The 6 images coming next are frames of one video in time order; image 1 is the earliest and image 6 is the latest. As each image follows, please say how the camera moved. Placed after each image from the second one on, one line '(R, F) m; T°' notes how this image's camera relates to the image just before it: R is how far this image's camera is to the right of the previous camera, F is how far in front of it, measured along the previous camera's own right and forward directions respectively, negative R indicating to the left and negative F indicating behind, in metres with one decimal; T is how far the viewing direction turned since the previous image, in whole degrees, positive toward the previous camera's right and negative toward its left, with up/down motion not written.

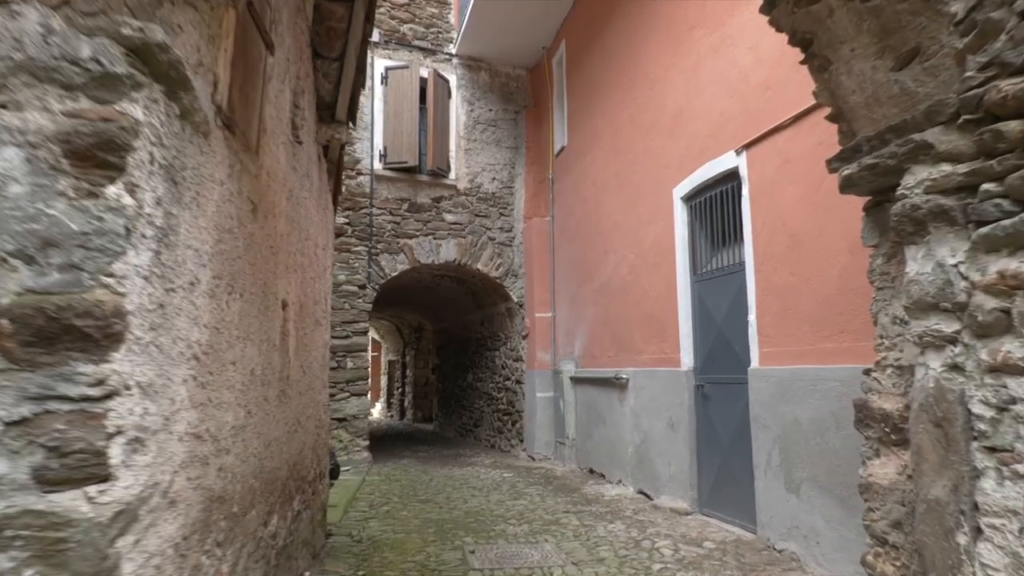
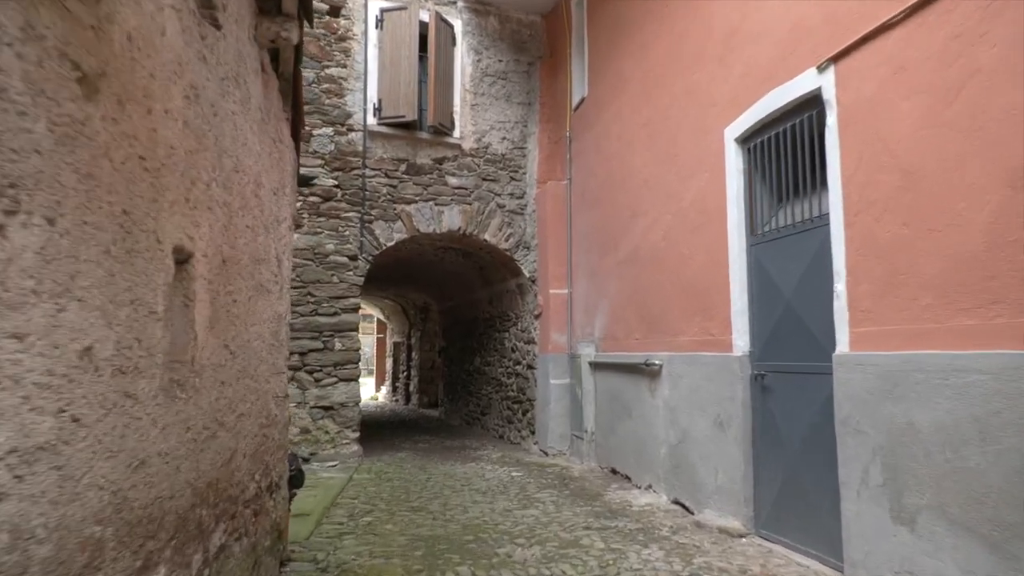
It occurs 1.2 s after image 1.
(0.0, +0.8) m; -1°
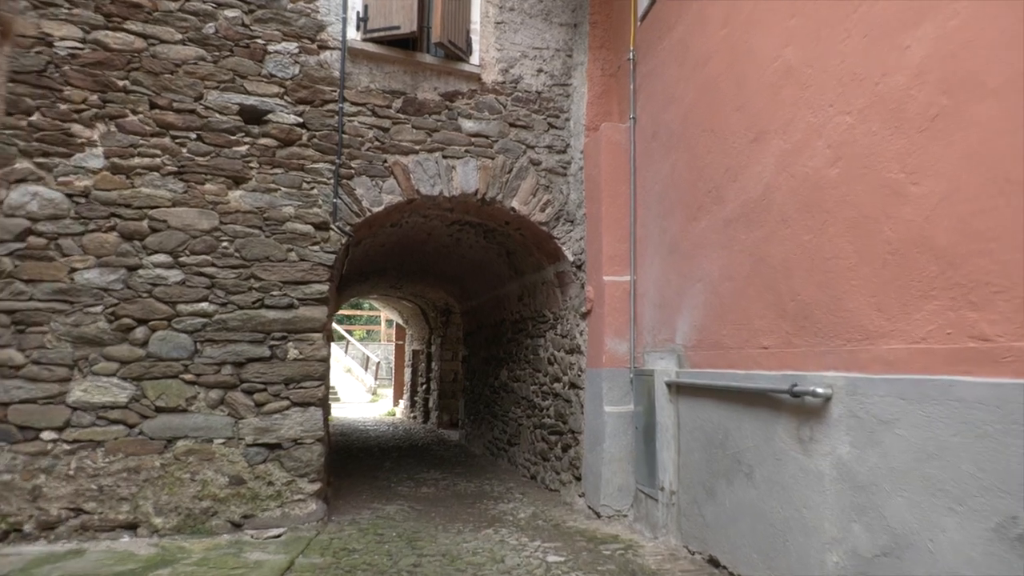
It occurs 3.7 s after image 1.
(0.0, +1.8) m; -3°
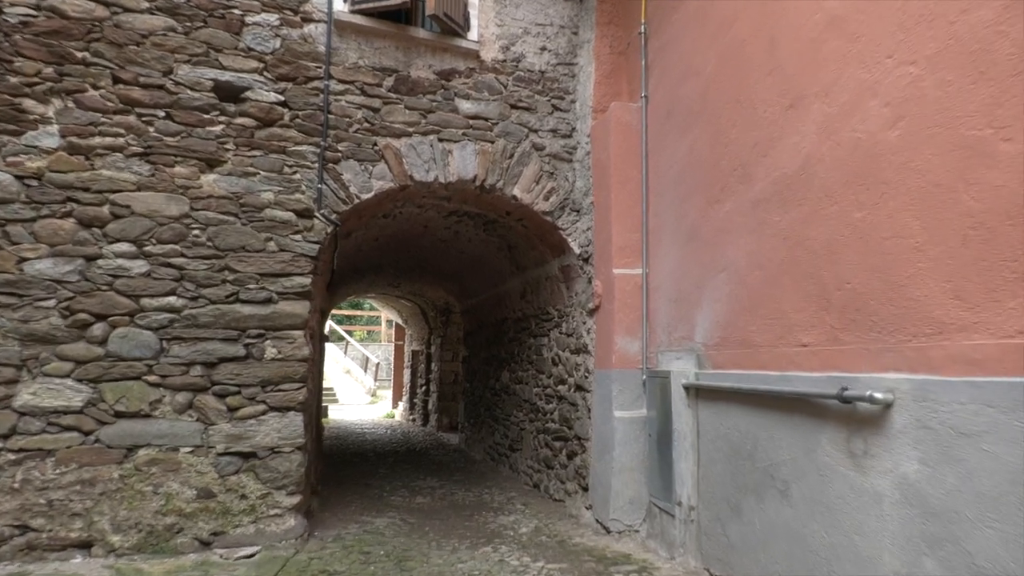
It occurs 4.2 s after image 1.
(0.0, +0.4) m; 0°
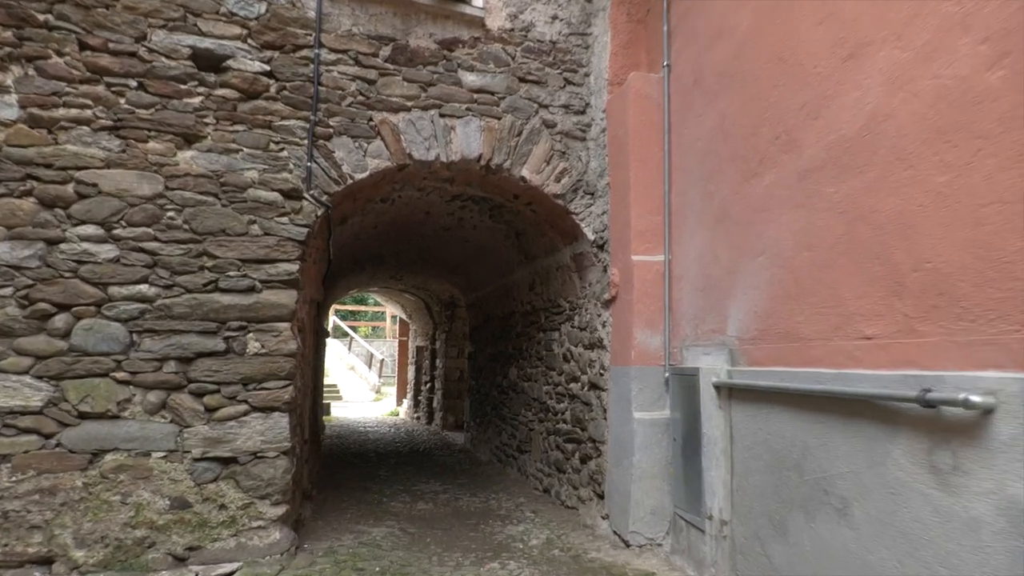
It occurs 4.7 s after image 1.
(0.0, +0.3) m; -1°
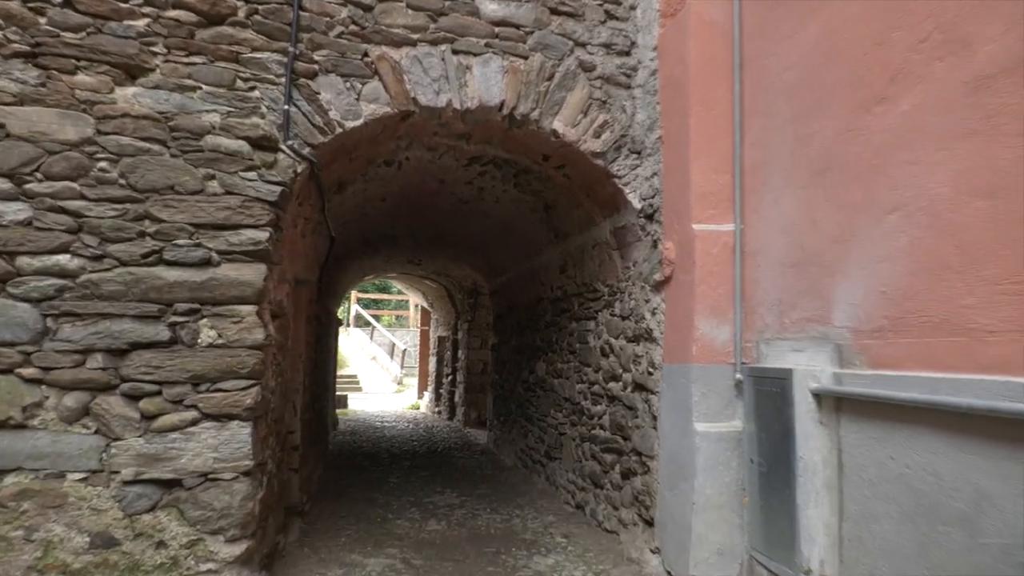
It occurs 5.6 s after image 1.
(0.0, +0.7) m; -2°
